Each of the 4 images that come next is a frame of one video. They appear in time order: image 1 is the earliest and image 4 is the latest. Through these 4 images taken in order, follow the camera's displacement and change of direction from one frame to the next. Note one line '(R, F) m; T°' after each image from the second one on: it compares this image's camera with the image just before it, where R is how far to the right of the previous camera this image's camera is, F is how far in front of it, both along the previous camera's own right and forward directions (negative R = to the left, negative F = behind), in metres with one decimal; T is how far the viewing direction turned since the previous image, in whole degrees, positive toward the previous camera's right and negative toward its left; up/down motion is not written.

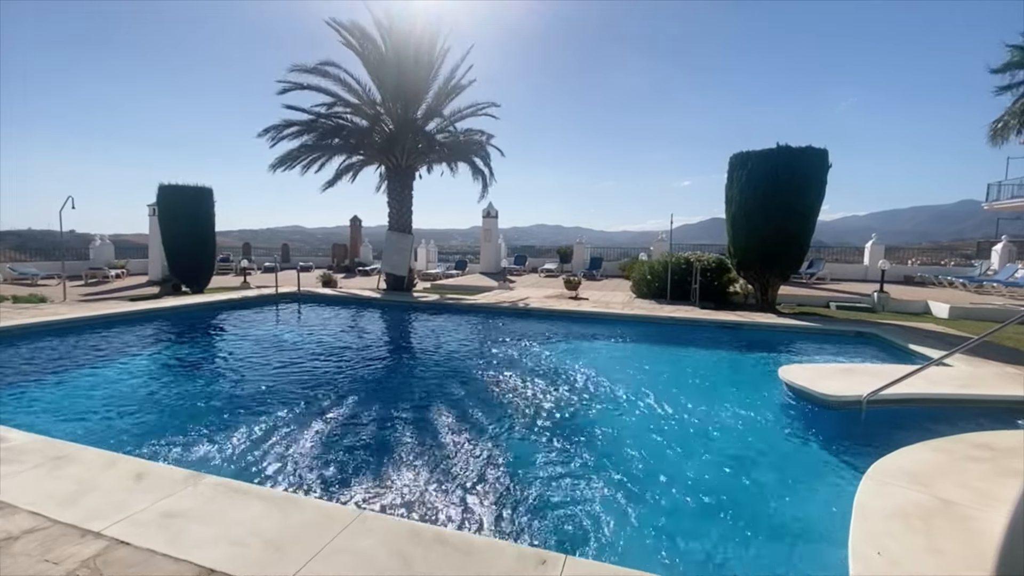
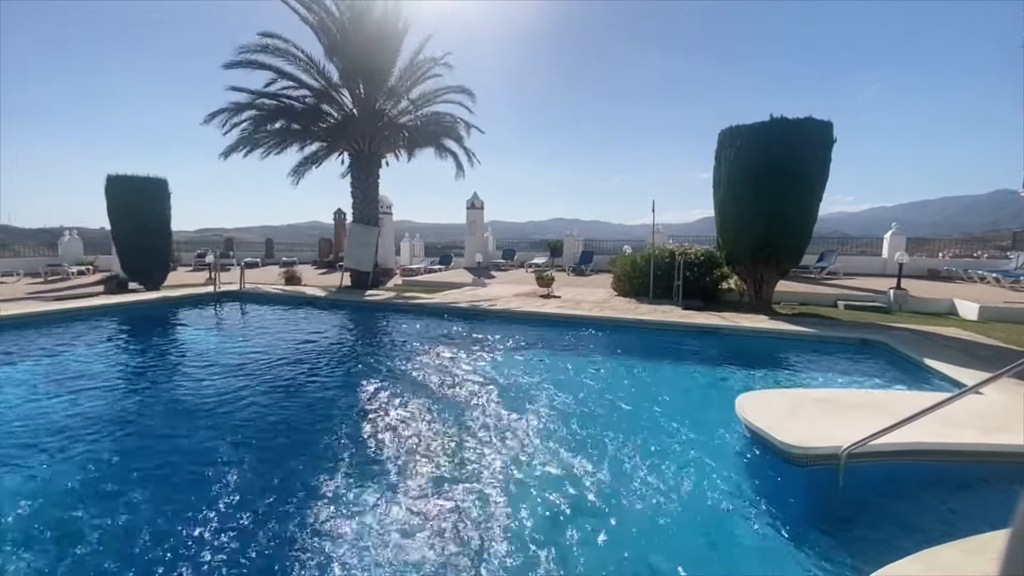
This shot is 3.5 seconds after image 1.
(+1.2, +1.2) m; -2°
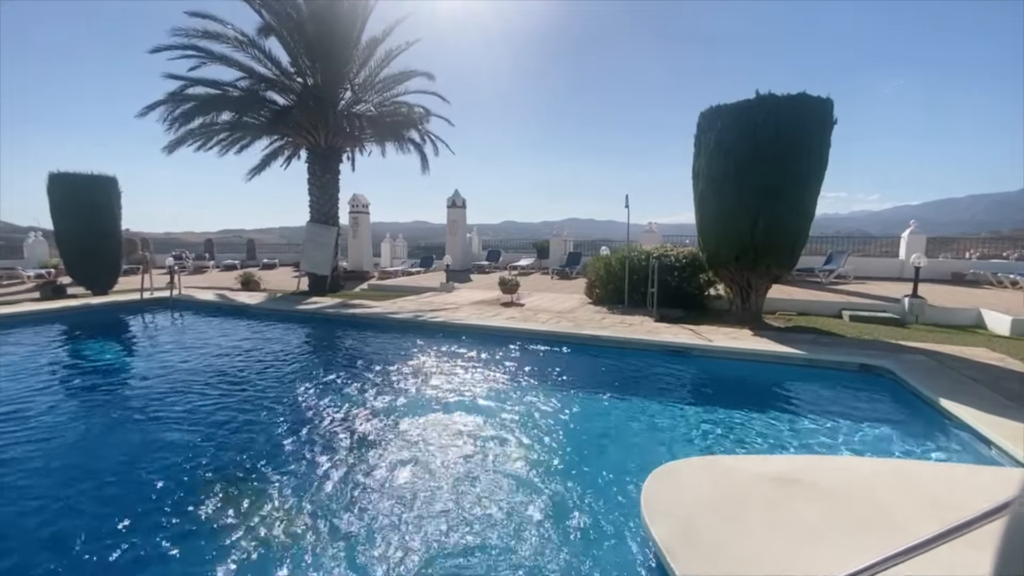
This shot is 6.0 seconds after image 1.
(+1.1, +1.2) m; -2°
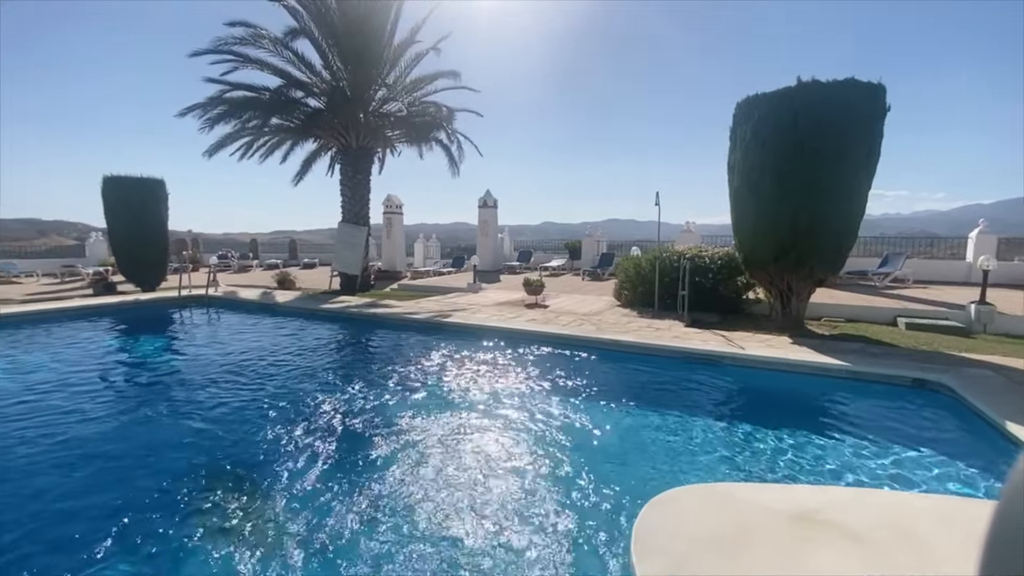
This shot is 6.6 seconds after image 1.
(+0.3, +0.2) m; -5°
